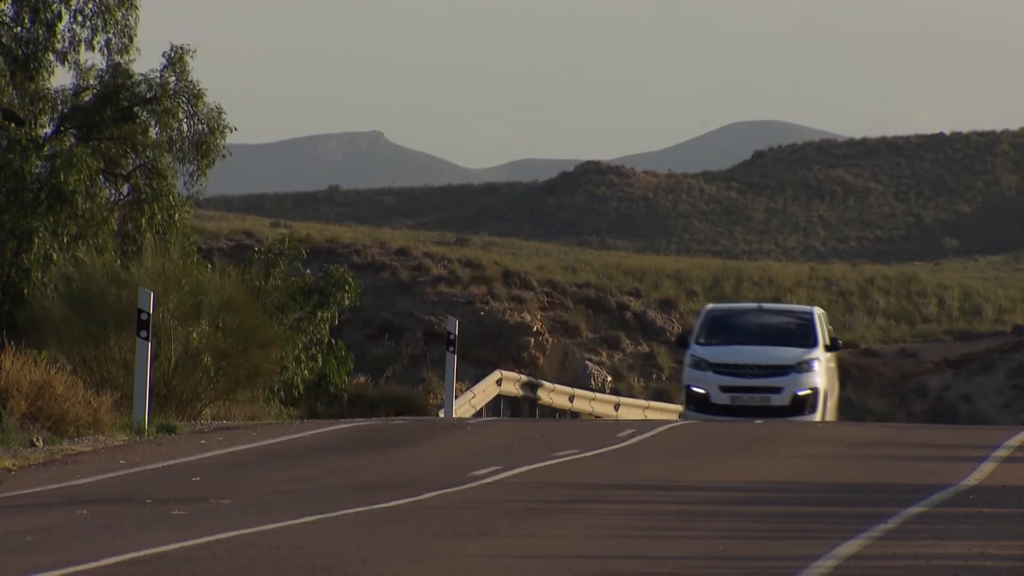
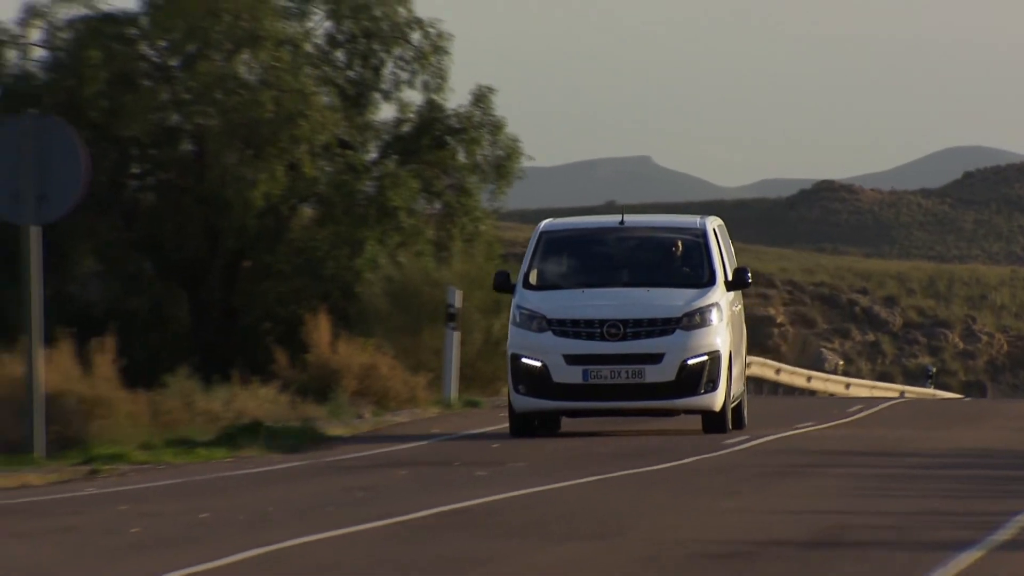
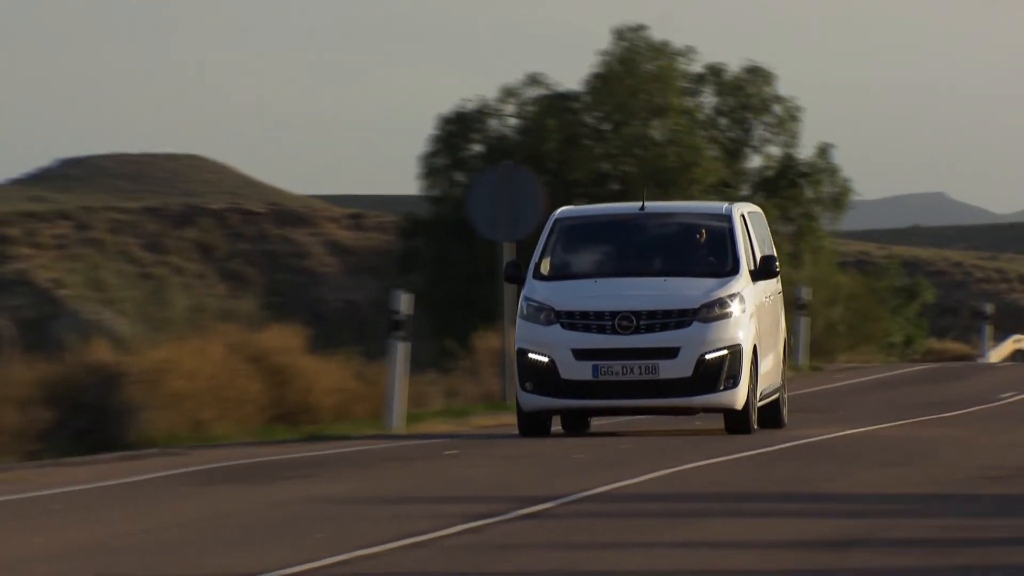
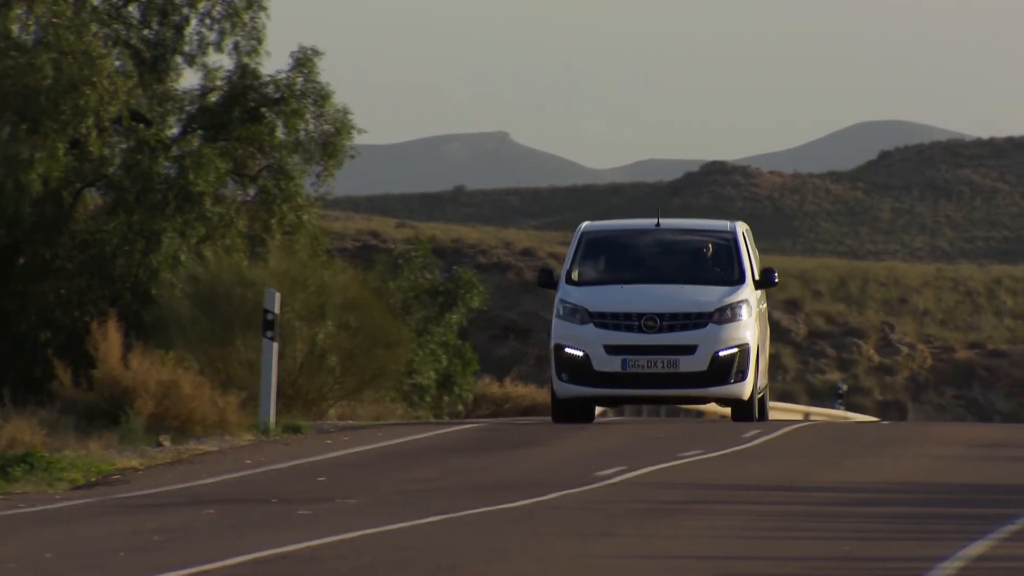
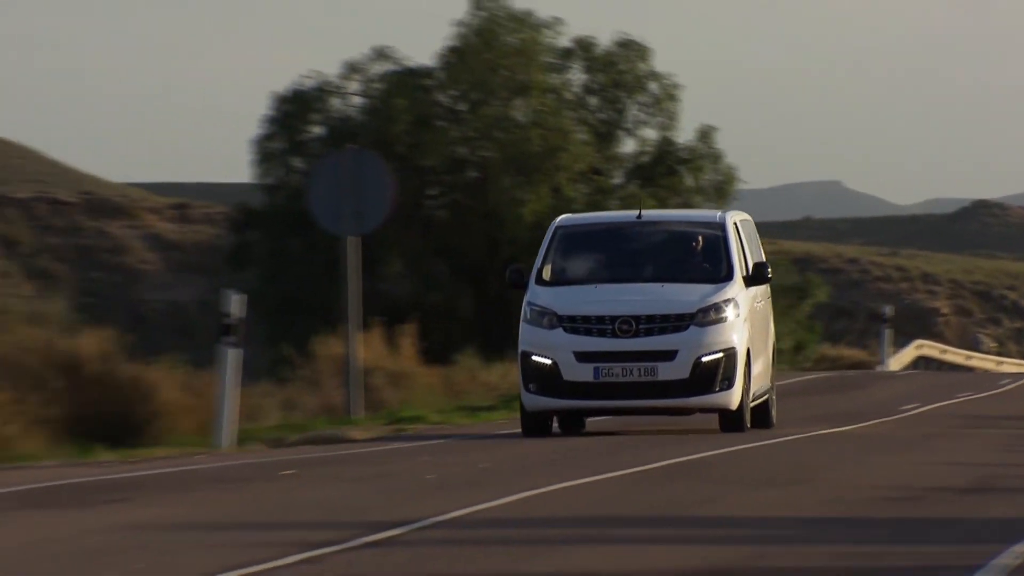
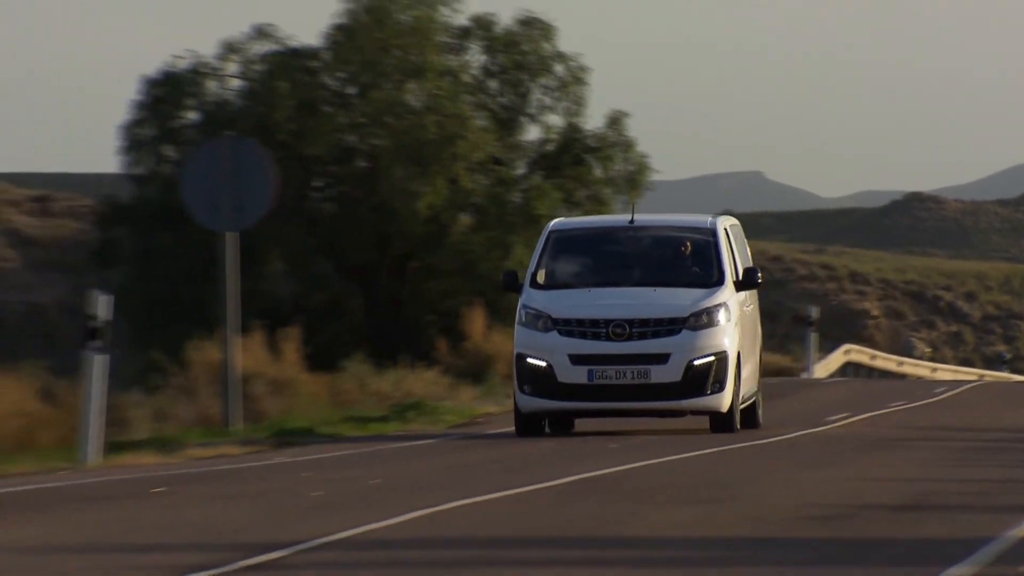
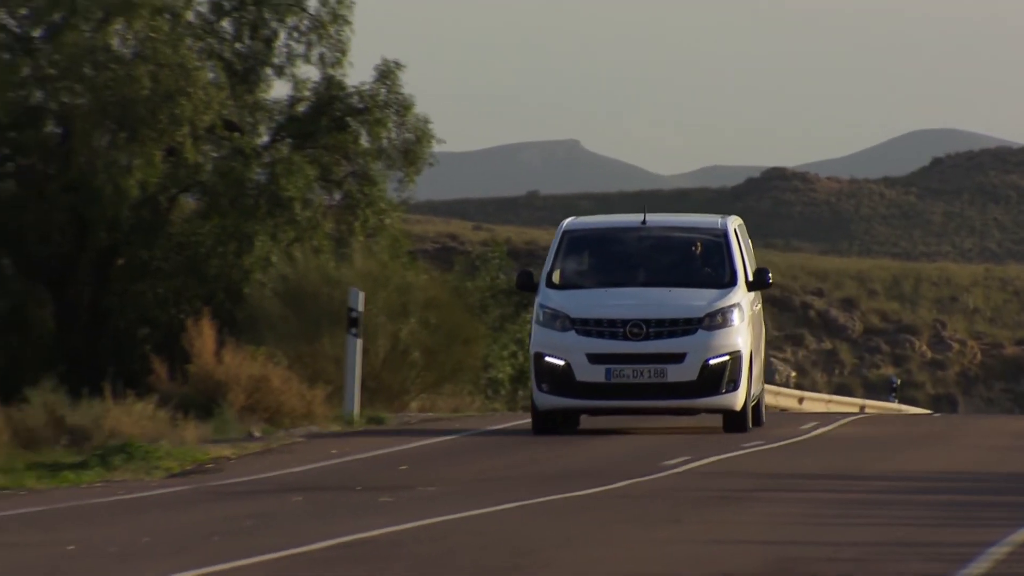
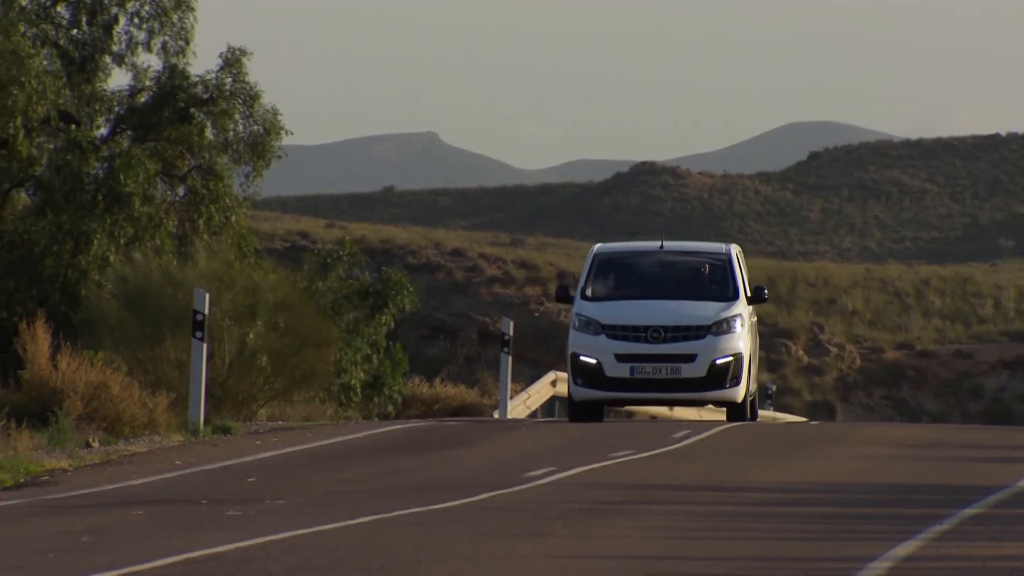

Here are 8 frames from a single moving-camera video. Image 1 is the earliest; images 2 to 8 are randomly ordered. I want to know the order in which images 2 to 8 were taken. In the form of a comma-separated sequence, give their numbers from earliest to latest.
8, 4, 7, 2, 6, 5, 3
